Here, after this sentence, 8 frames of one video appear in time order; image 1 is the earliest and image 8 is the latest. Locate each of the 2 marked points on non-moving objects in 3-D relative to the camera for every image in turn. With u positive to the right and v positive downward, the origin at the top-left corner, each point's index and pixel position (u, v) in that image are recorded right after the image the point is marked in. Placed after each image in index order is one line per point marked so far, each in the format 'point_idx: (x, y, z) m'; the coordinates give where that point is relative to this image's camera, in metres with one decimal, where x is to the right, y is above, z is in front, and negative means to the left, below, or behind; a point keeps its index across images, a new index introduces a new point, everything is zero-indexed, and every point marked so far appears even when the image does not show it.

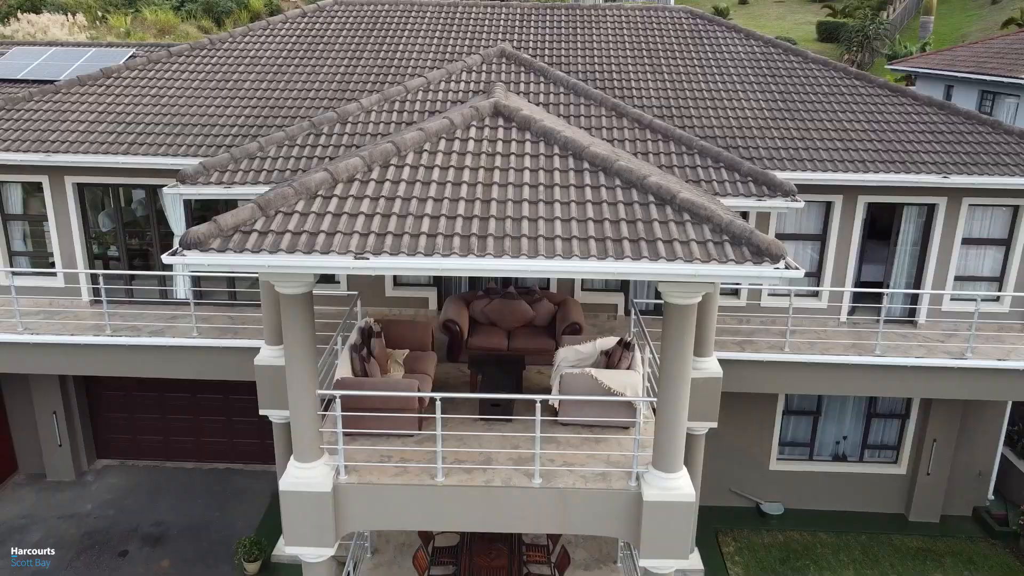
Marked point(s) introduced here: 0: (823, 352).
0: (+3.7, -0.8, +11.1) m
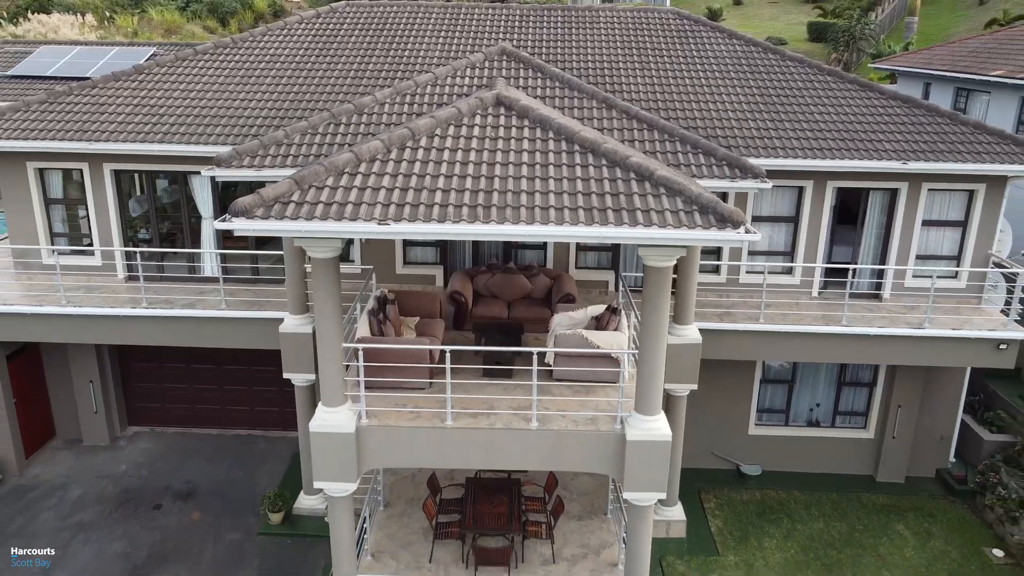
0: (+3.7, -0.5, +12.2) m
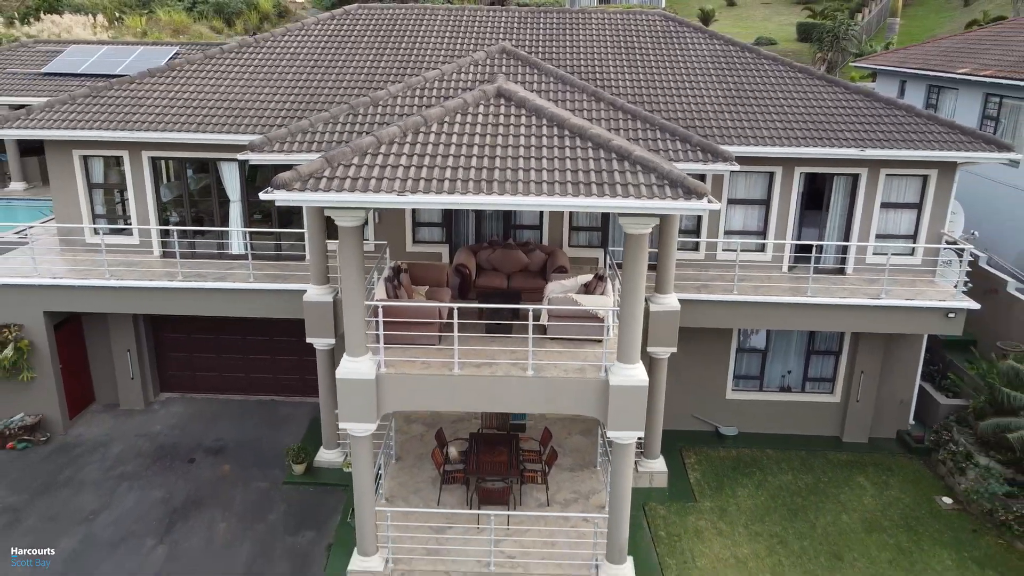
0: (+3.7, -0.1, +13.6) m
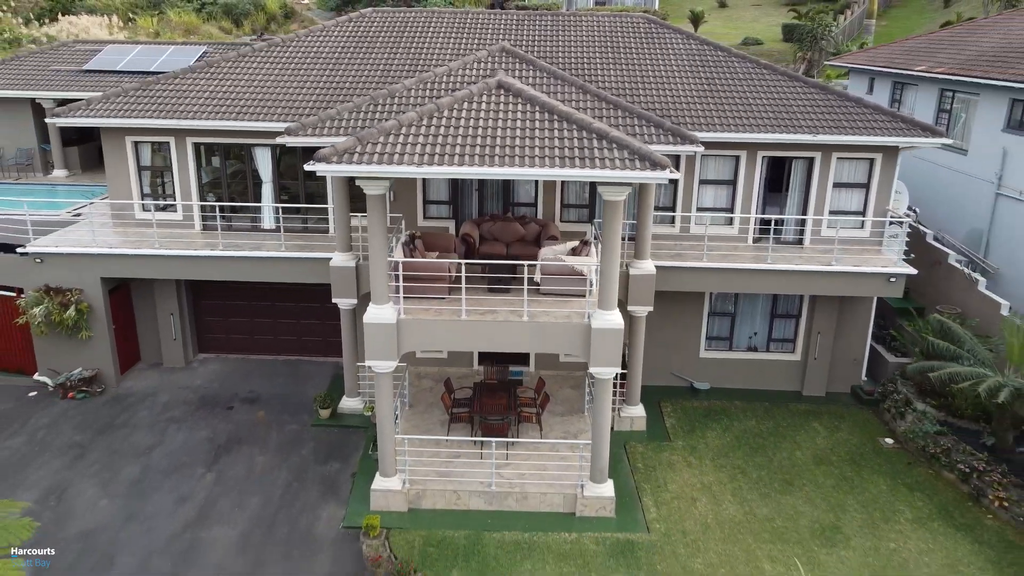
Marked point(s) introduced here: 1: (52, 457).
0: (+3.7, +0.4, +15.6) m
1: (-7.1, -2.6, +14.3) m
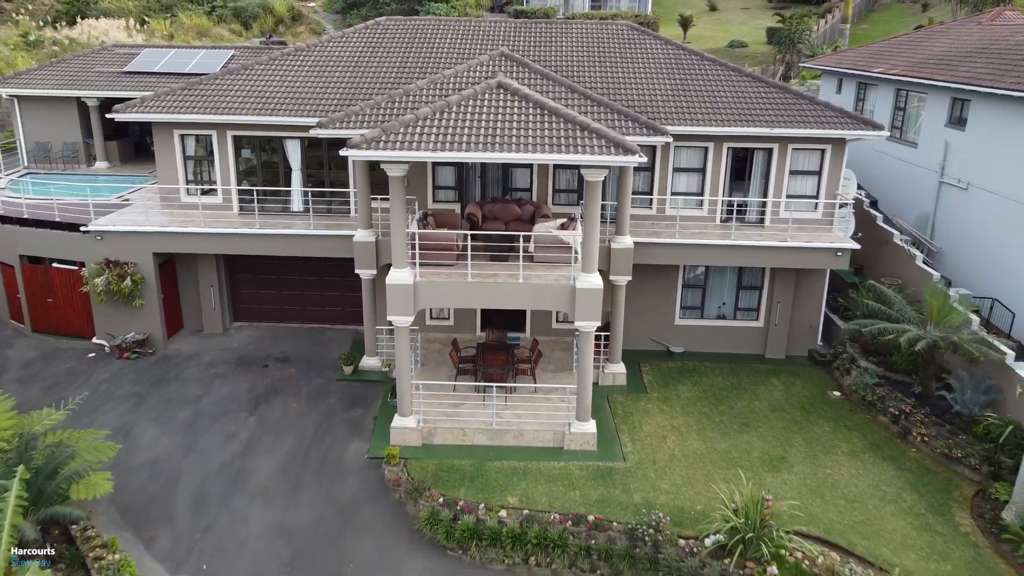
0: (+3.6, +1.0, +18.0) m
1: (-7.1, -2.1, +16.7) m
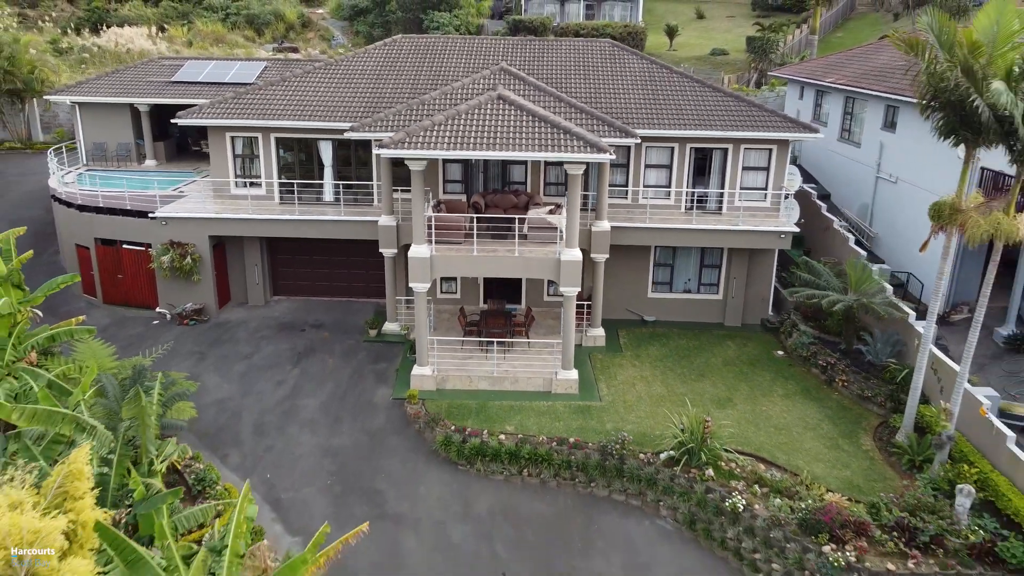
0: (+3.6, +1.5, +21.6) m
1: (-7.2, -1.6, +20.3) m
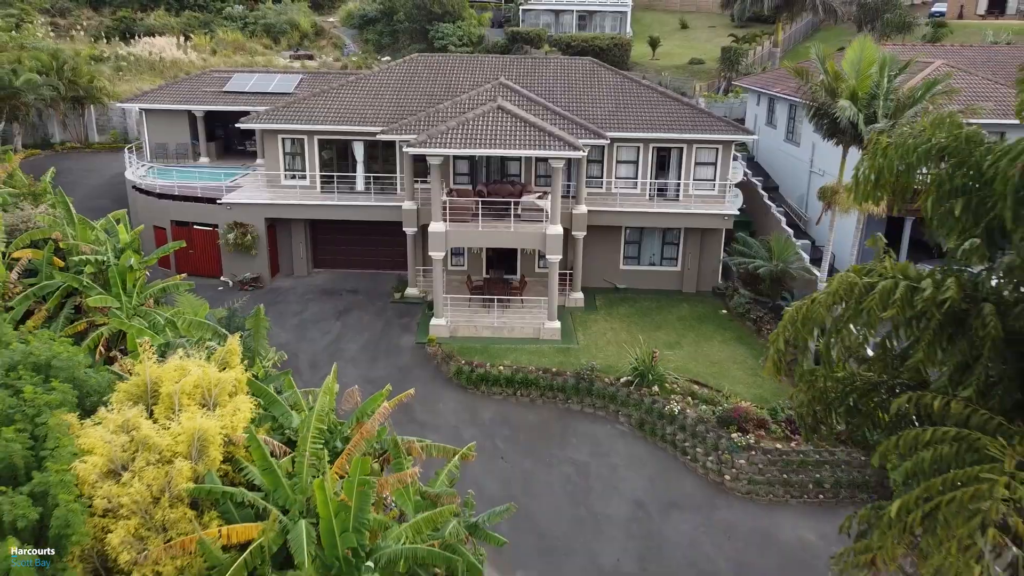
0: (+3.5, +2.3, +26.8) m
1: (-7.3, -0.7, +25.5) m
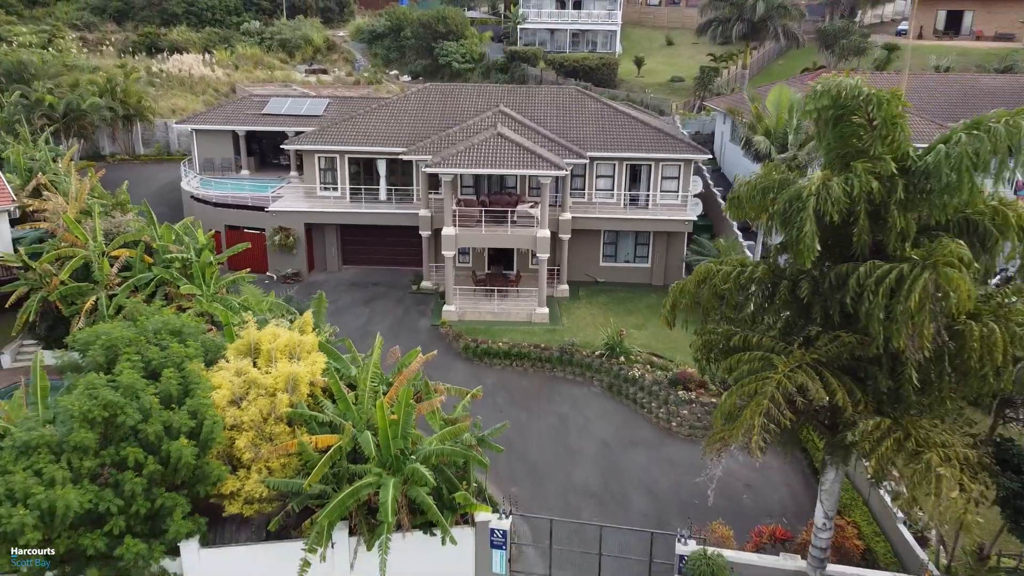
0: (+3.4, +2.5, +32.3) m
1: (-7.4, -0.5, +31.1) m
